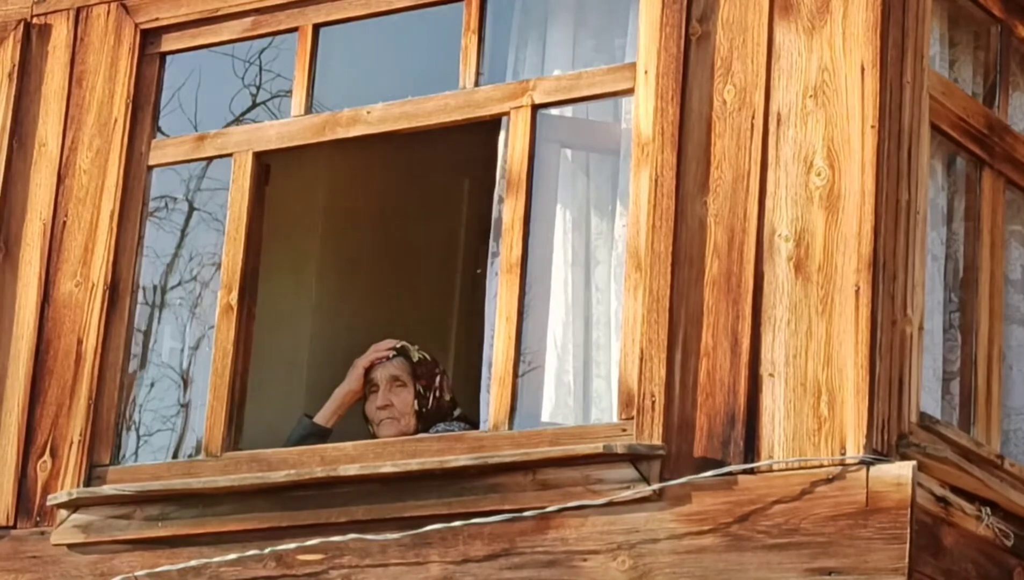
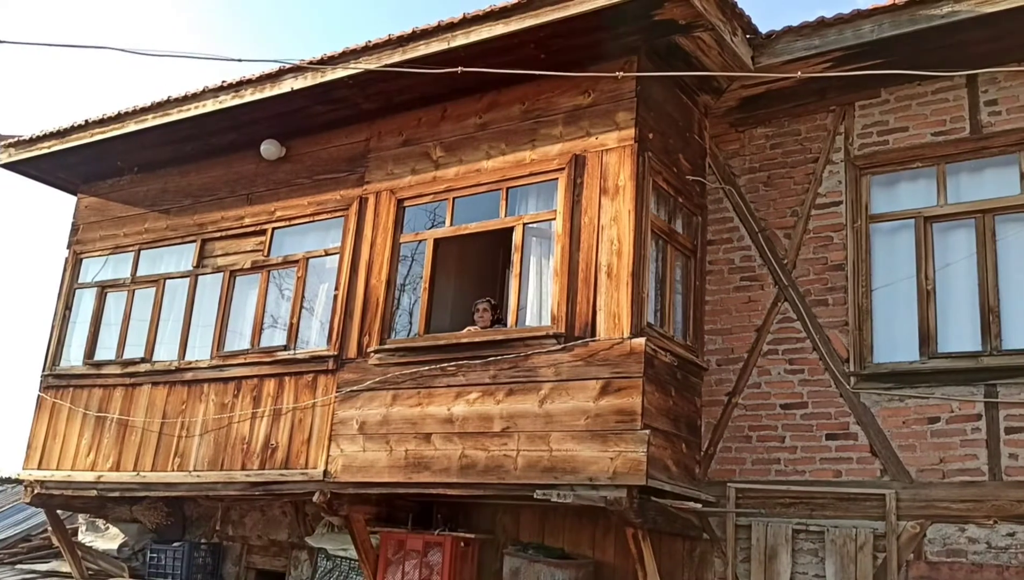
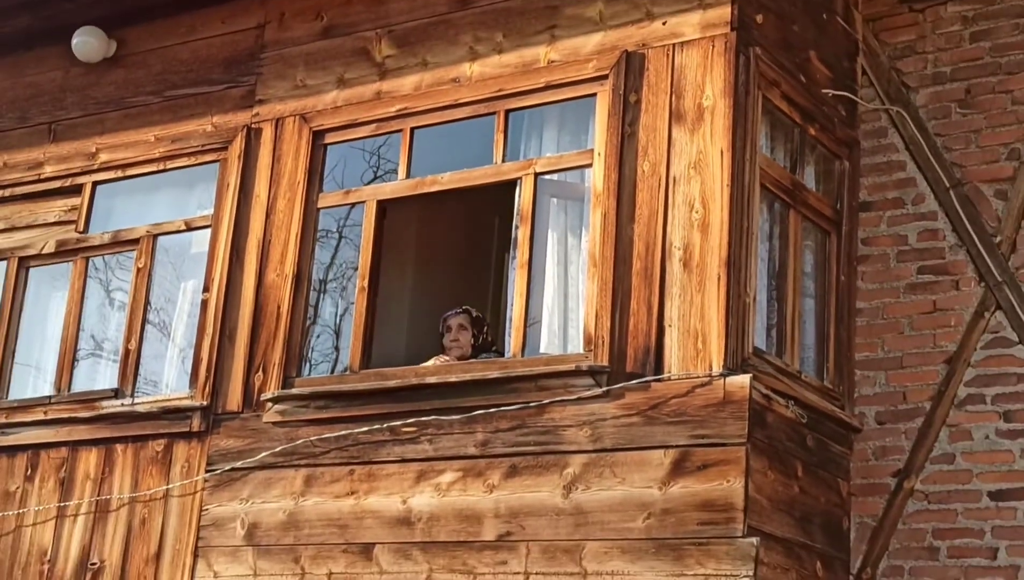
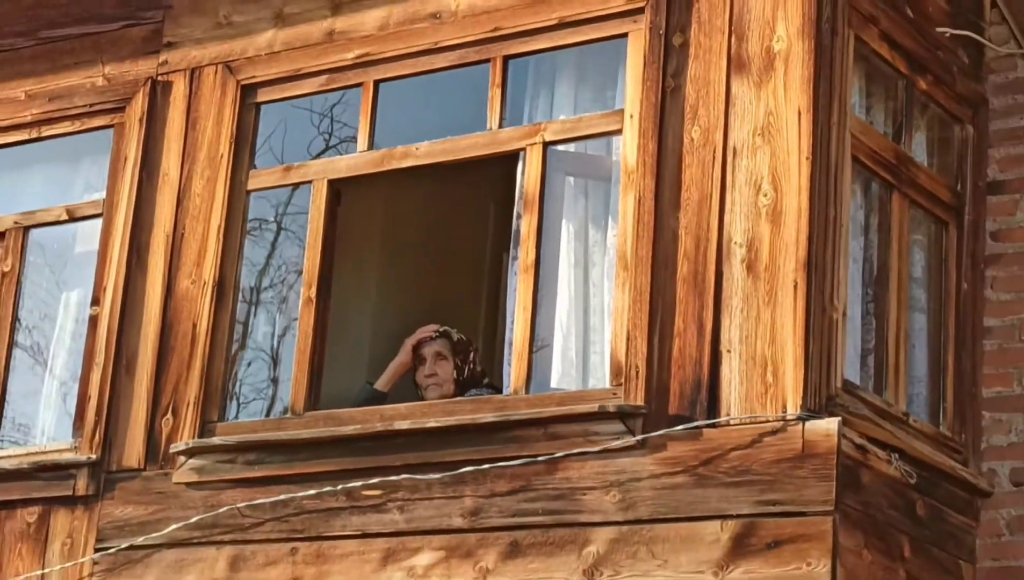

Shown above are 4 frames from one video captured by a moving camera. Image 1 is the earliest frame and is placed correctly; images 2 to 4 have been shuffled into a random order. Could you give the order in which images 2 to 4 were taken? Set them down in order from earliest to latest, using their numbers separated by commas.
4, 3, 2
